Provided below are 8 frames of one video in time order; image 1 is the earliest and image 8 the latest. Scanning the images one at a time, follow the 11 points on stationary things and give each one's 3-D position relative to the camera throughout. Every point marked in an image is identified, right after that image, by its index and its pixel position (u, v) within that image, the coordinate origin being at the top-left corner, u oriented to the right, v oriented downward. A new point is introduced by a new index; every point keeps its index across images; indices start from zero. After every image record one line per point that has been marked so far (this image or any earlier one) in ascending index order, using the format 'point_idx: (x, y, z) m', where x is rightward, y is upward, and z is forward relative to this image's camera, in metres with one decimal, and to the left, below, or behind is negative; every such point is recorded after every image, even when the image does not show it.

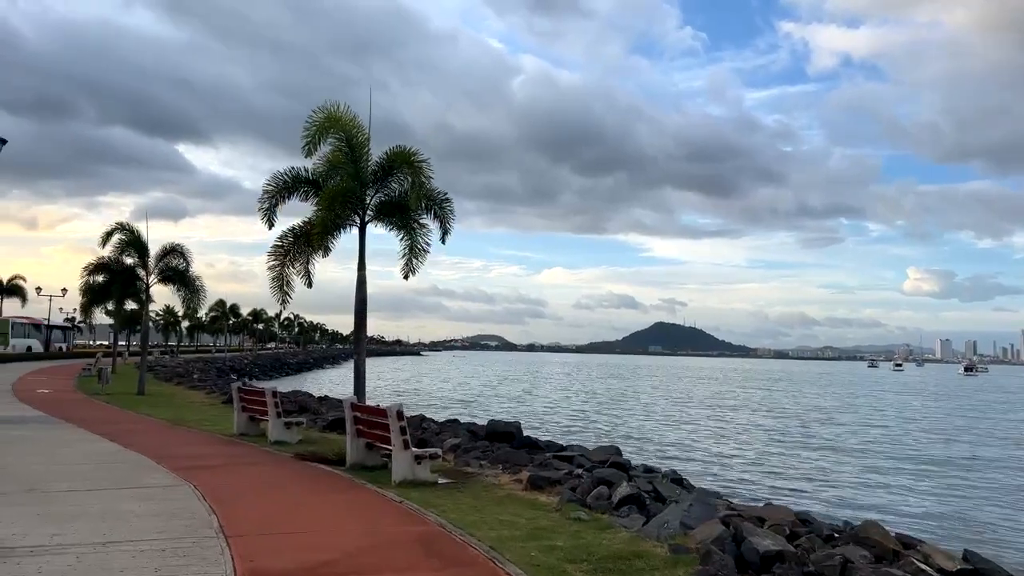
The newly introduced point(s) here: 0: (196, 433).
0: (-6.8, -3.1, +17.7) m
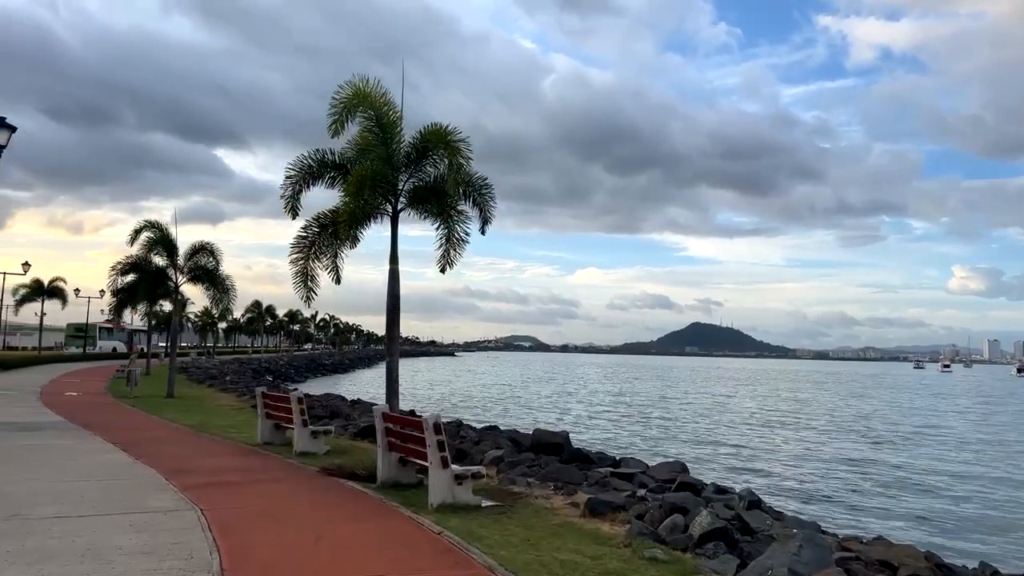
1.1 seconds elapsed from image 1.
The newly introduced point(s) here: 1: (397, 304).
0: (-5.8, -3.1, +16.4) m
1: (-2.0, -0.2, +14.0) m
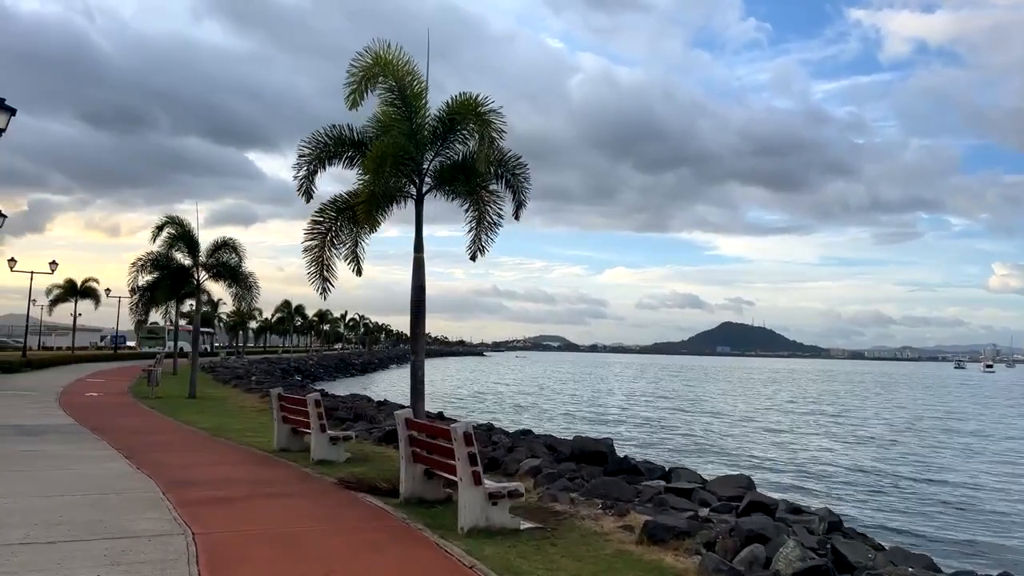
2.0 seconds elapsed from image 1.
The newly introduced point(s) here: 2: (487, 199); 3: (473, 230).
0: (-5.2, -2.9, +15.2) m
1: (-1.4, -0.1, +12.7) m
2: (-0.3, +1.3, +11.9) m
3: (-0.6, +0.9, +12.3) m
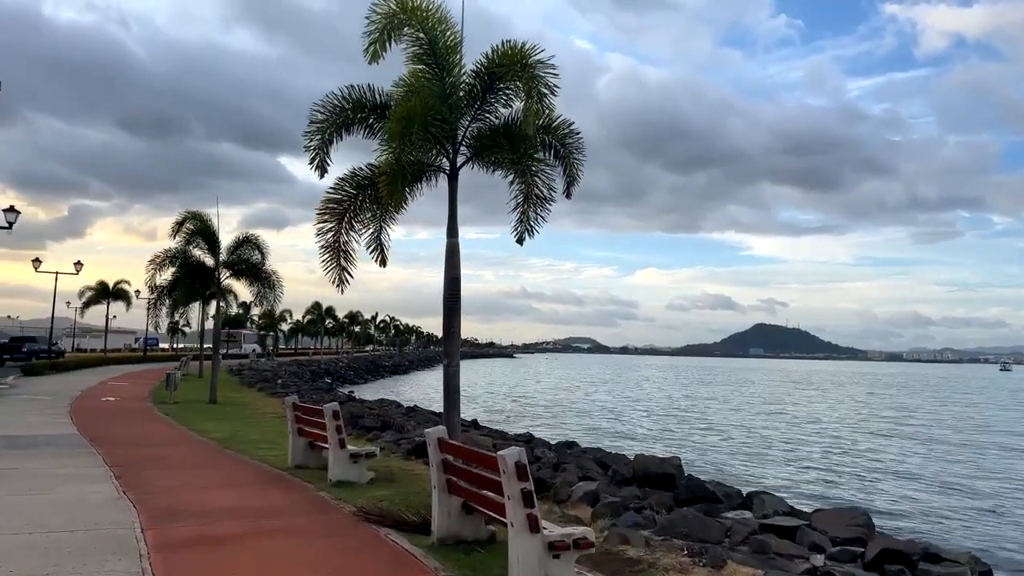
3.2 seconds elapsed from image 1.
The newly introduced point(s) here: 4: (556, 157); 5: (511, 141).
0: (-4.4, -2.8, +13.4) m
1: (-0.7, 0.0, +10.7) m
2: (+0.3, +1.4, +9.9) m
3: (+0.1, +1.0, +10.3) m
4: (+0.5, +1.6, +10.0) m
5: (0.0, +1.7, +9.8) m
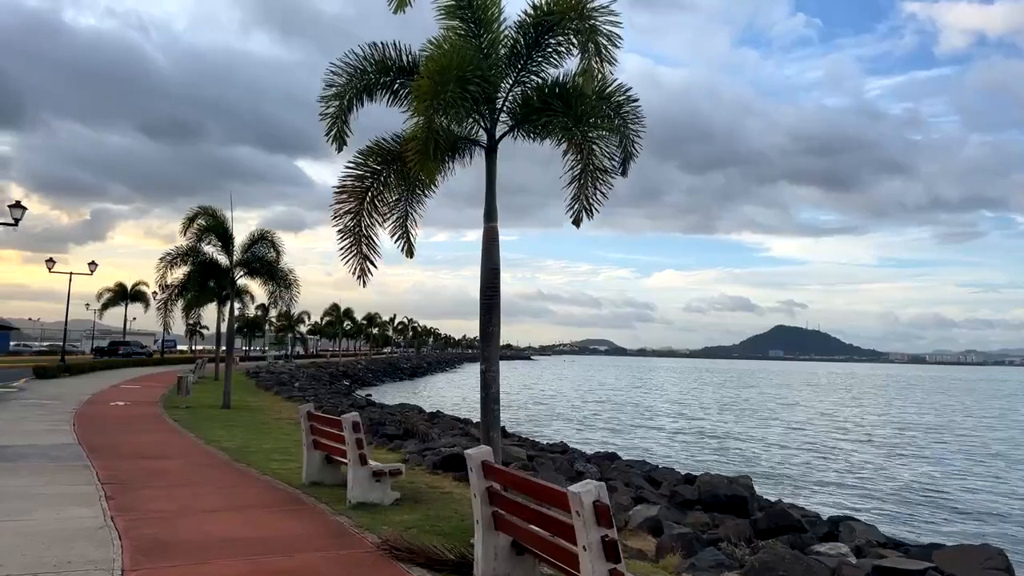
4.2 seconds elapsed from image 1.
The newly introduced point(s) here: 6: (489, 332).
0: (-3.8, -2.8, +11.9) m
1: (-0.2, +0.1, +9.2) m
2: (+0.8, +1.5, +8.4) m
3: (+0.6, +1.1, +8.8) m
4: (+1.0, +1.7, +8.5) m
5: (+0.5, +1.8, +8.3) m
6: (-0.3, -0.5, +9.1) m
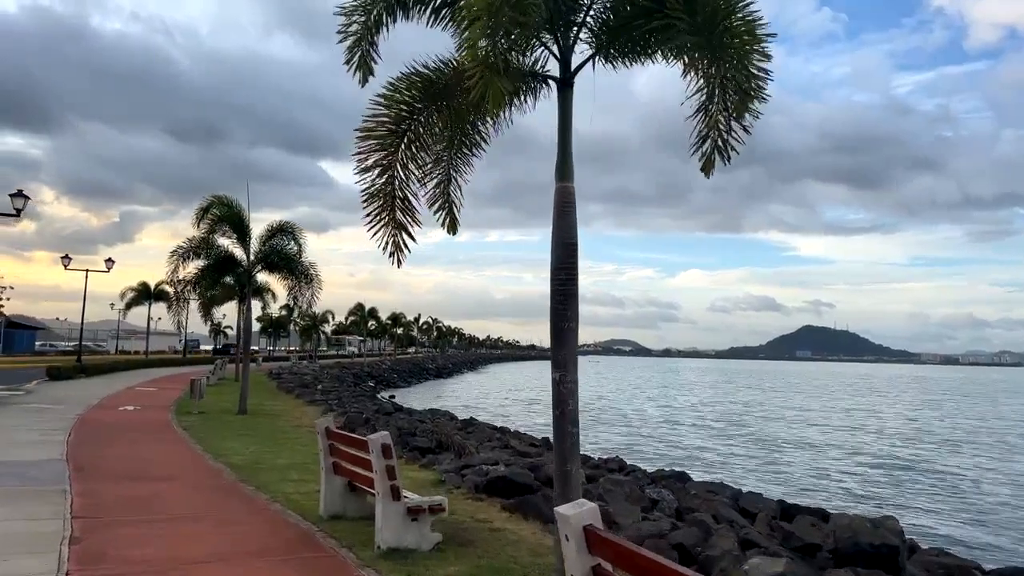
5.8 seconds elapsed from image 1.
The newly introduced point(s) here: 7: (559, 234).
0: (-3.0, -2.6, +9.7) m
1: (+0.5, +0.2, +6.9) m
2: (+1.5, +1.6, +6.1) m
3: (+1.3, +1.2, +6.5) m
4: (+1.7, +1.8, +6.2) m
5: (+1.2, +2.0, +6.0) m
6: (+0.4, -0.3, +6.8) m
7: (+0.4, +0.5, +6.9) m
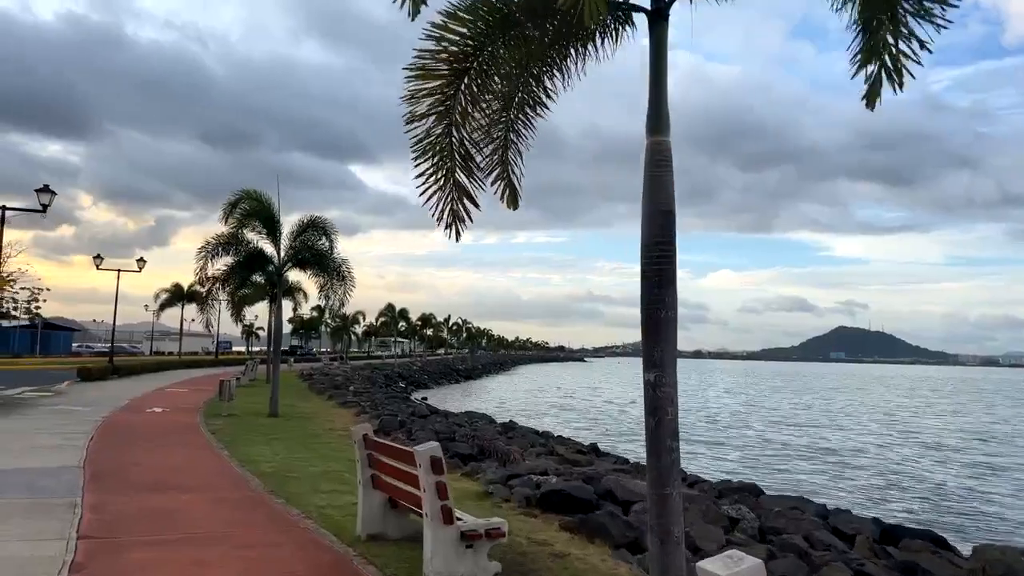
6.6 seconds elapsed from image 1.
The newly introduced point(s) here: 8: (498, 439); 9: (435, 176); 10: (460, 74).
0: (-2.4, -2.5, +8.6) m
1: (+1.1, +0.4, +5.6) m
2: (+2.0, +1.8, +4.8) m
3: (+1.8, +1.3, +5.1) m
4: (+2.2, +2.0, +4.9) m
5: (+1.7, +2.1, +4.7) m
6: (+1.0, -0.2, +5.5) m
7: (+1.0, +0.6, +5.6) m
8: (-0.4, -3.3, +18.1) m
9: (-0.6, +0.7, +5.7) m
10: (-0.4, +1.3, +5.6) m
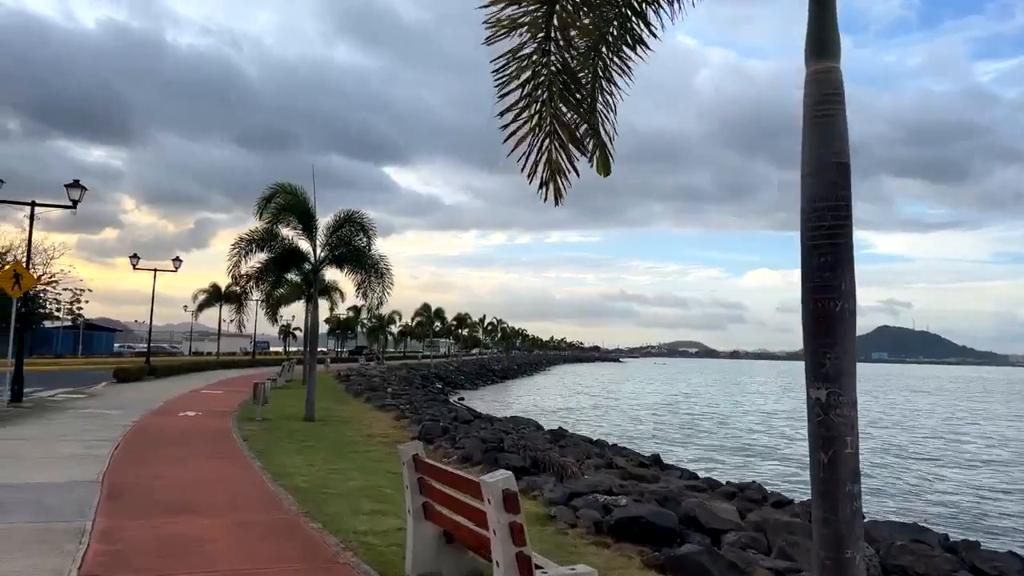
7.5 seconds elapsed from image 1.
0: (-1.7, -2.5, +7.2) m
1: (+1.6, +0.5, +4.1) m
2: (+2.5, +1.8, +3.2) m
3: (+2.3, +1.4, +3.6) m
4: (+2.7, +2.0, +3.3) m
5: (+2.2, +2.2, +3.2) m
6: (+1.5, -0.1, +4.0) m
7: (+1.5, +0.7, +4.1) m
8: (+0.7, -3.2, +16.6) m
9: (0.0, +0.7, +4.3) m
10: (+0.2, +1.4, +4.1) m
